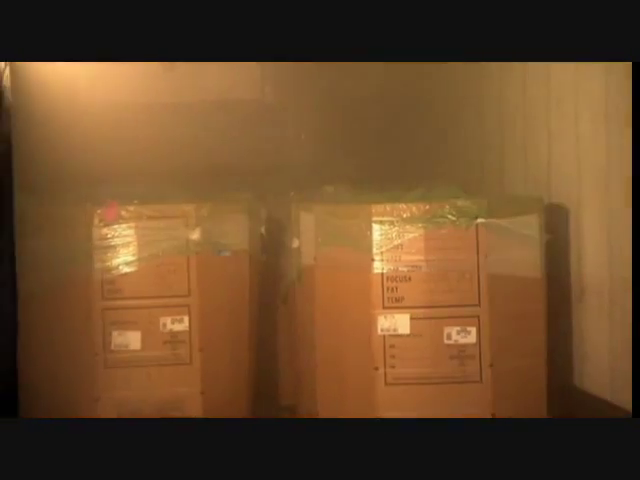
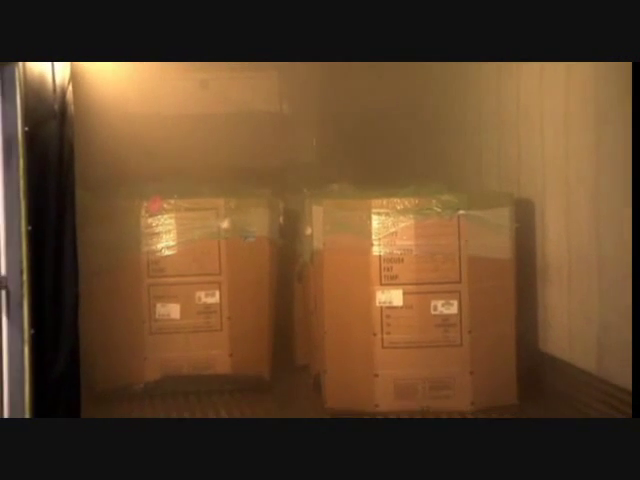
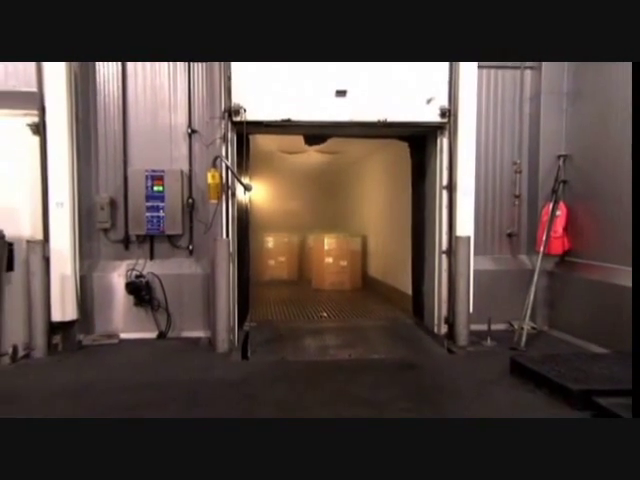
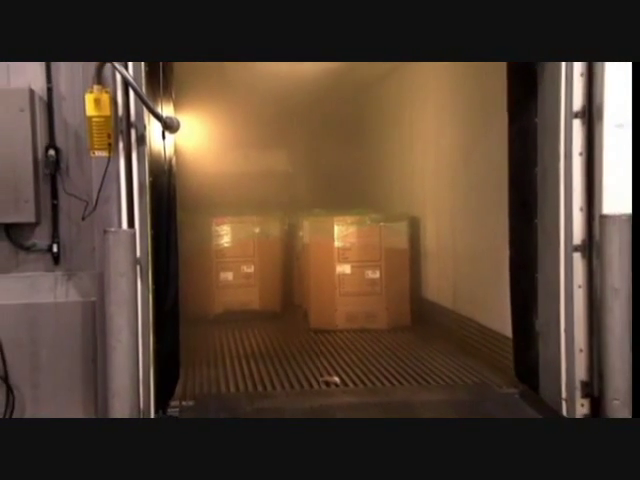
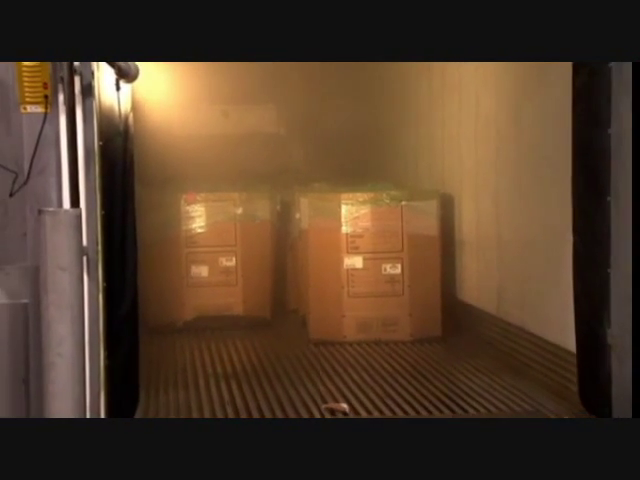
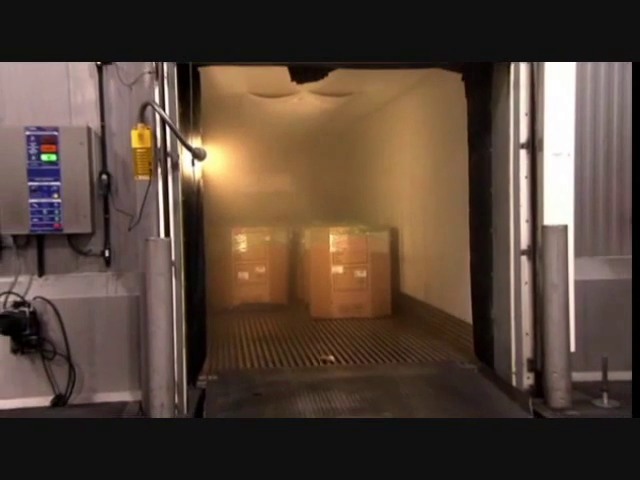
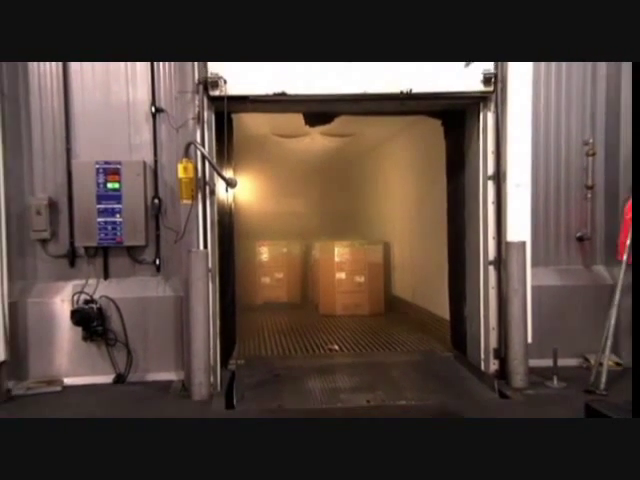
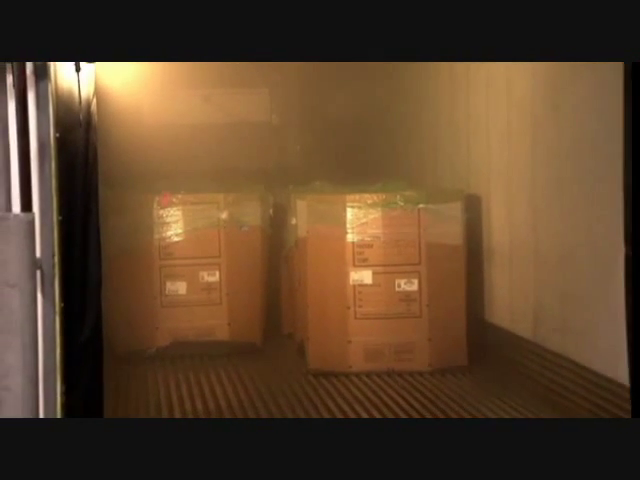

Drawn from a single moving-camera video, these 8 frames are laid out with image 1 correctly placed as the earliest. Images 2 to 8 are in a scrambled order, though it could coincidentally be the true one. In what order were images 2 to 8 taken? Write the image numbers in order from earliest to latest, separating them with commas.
2, 8, 5, 4, 6, 7, 3
